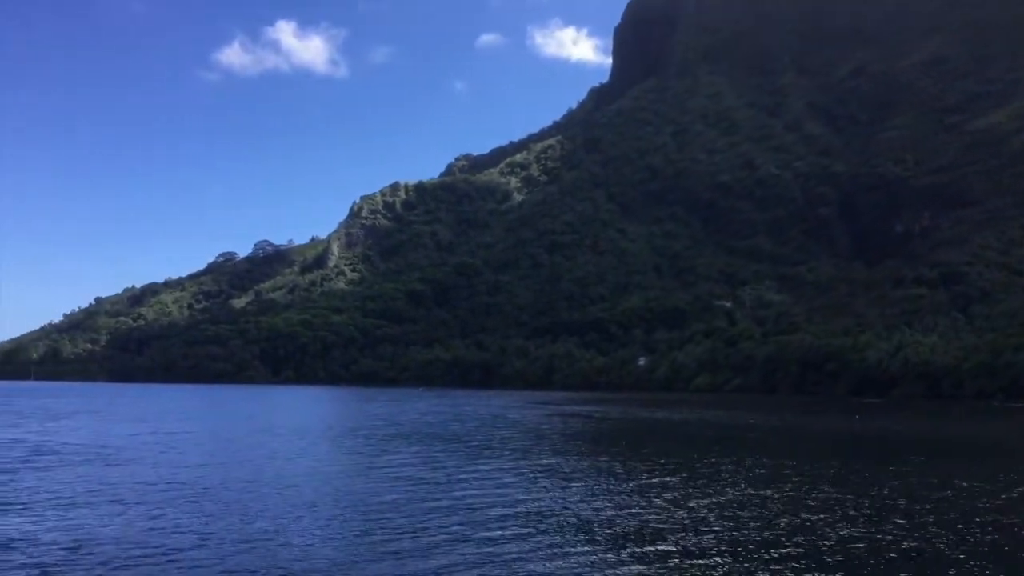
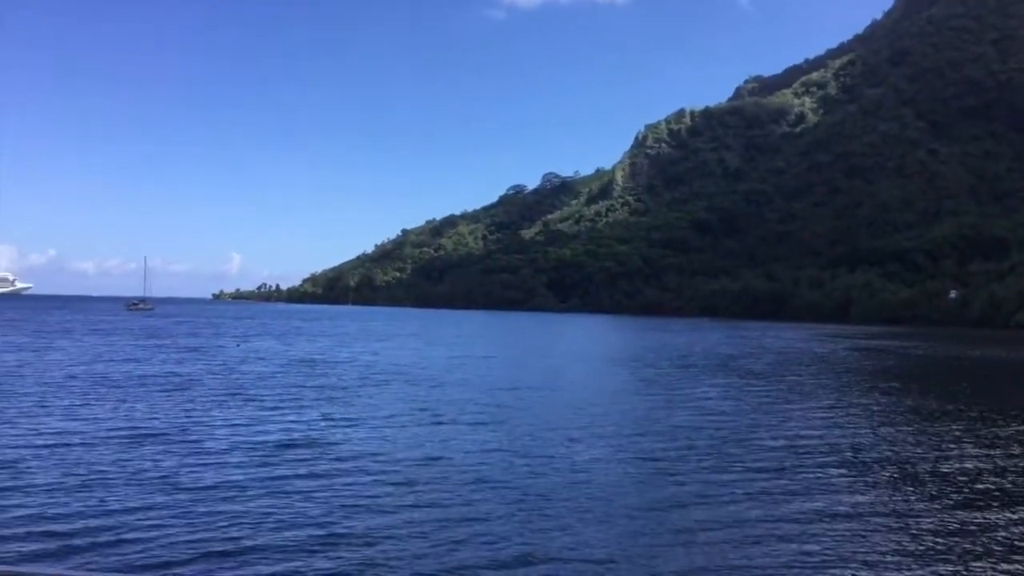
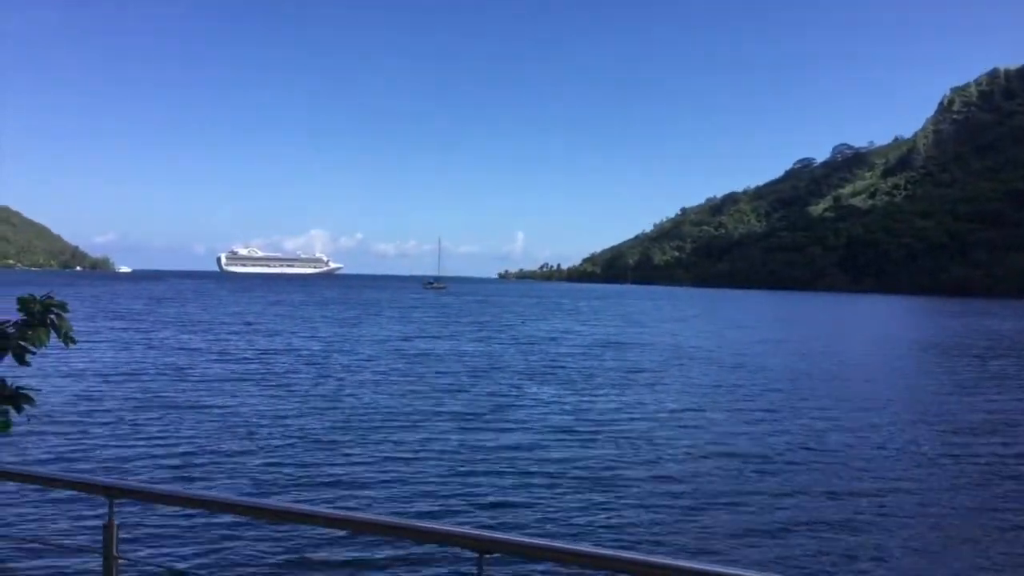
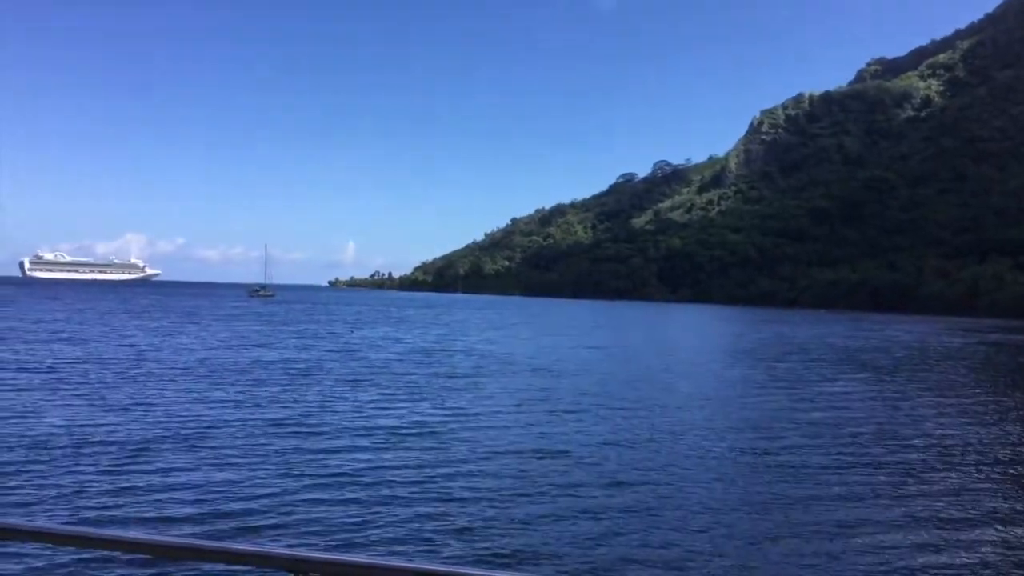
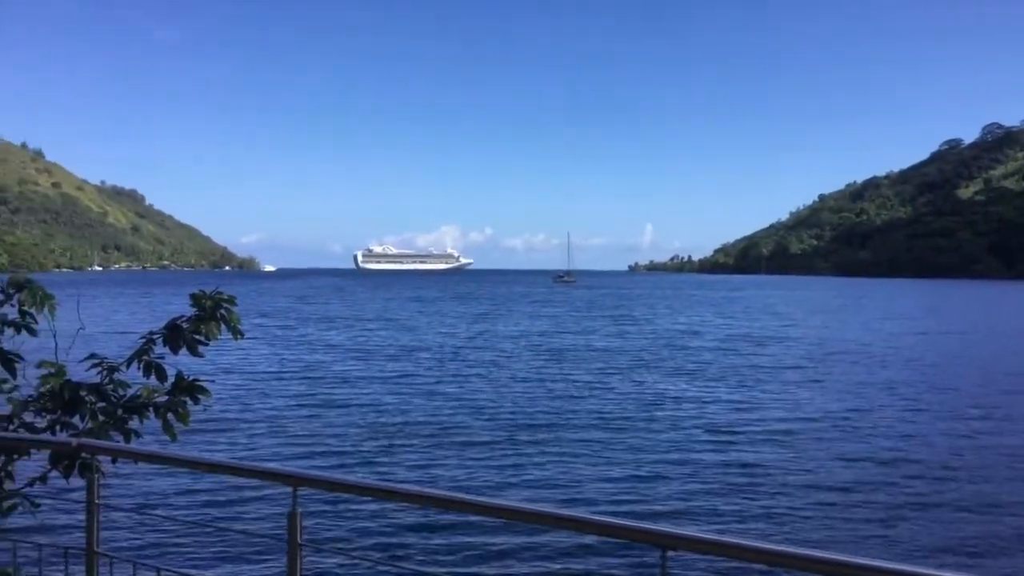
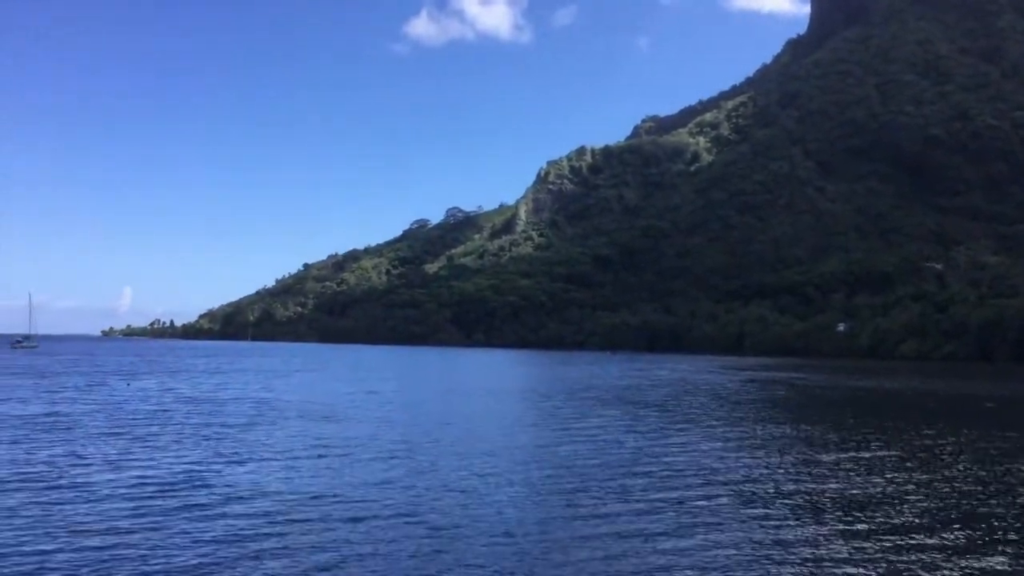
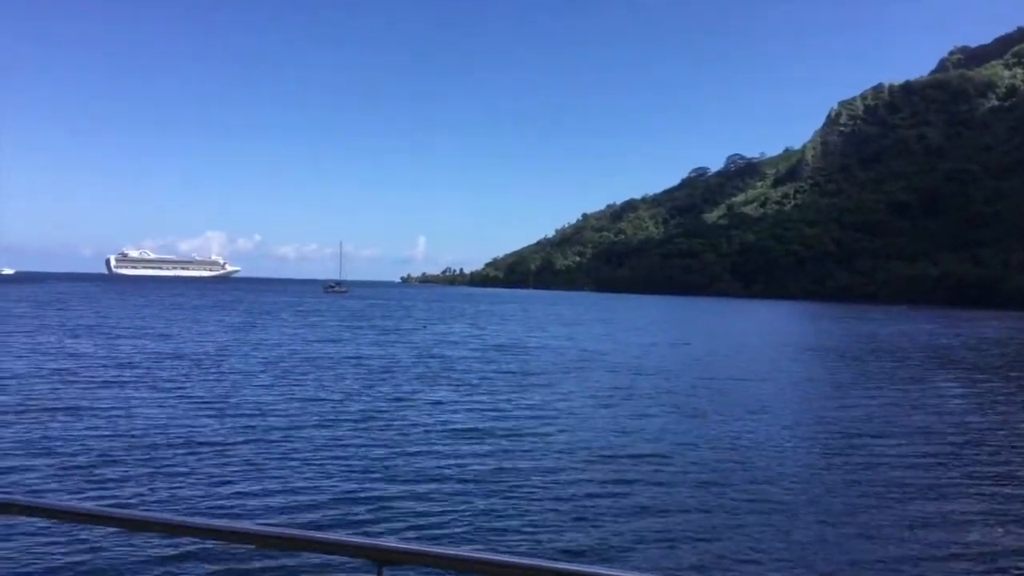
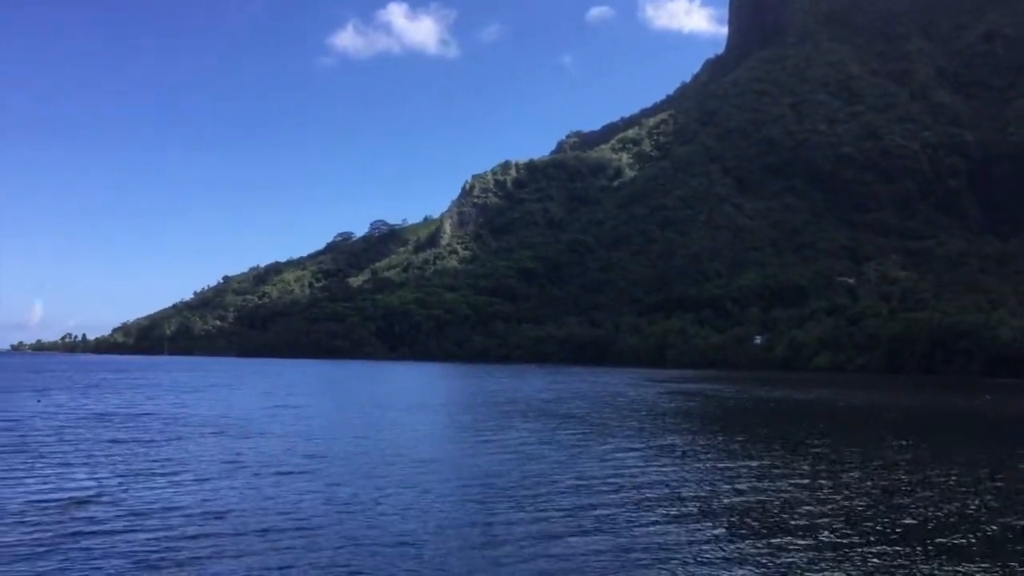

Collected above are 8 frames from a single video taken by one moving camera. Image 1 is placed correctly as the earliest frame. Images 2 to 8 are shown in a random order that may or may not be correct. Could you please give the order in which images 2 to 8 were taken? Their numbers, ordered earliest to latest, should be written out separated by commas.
8, 6, 2, 4, 7, 3, 5
